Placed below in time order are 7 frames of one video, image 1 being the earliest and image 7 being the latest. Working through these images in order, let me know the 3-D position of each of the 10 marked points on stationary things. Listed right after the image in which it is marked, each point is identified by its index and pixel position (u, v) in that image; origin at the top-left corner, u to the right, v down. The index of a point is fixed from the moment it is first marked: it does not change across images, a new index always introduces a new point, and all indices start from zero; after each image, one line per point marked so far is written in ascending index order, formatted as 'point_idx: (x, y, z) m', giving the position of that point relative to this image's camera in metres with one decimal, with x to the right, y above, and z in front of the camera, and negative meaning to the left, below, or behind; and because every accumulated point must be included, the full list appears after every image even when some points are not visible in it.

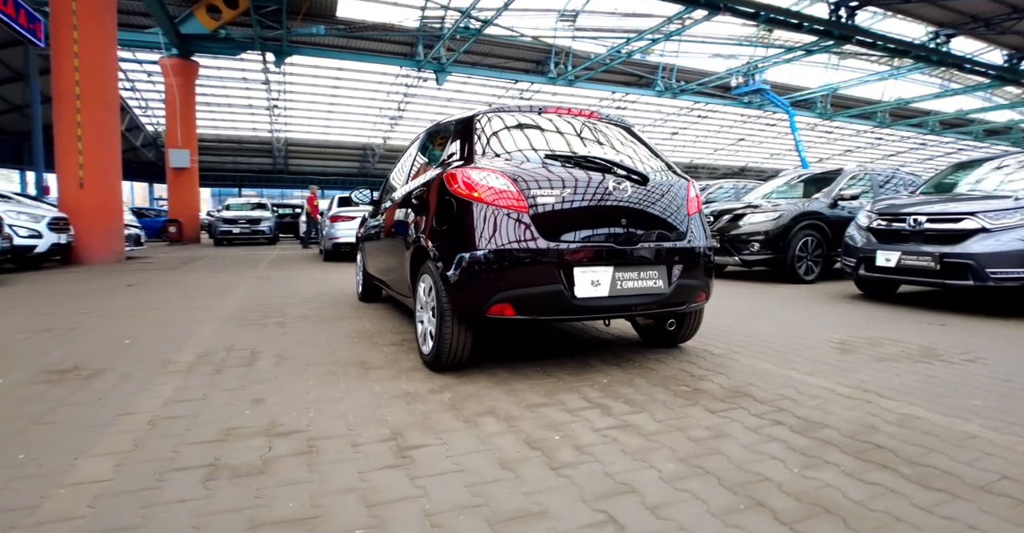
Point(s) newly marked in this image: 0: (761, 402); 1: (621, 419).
0: (+1.3, -0.7, +2.6) m
1: (+0.5, -0.7, +2.4) m
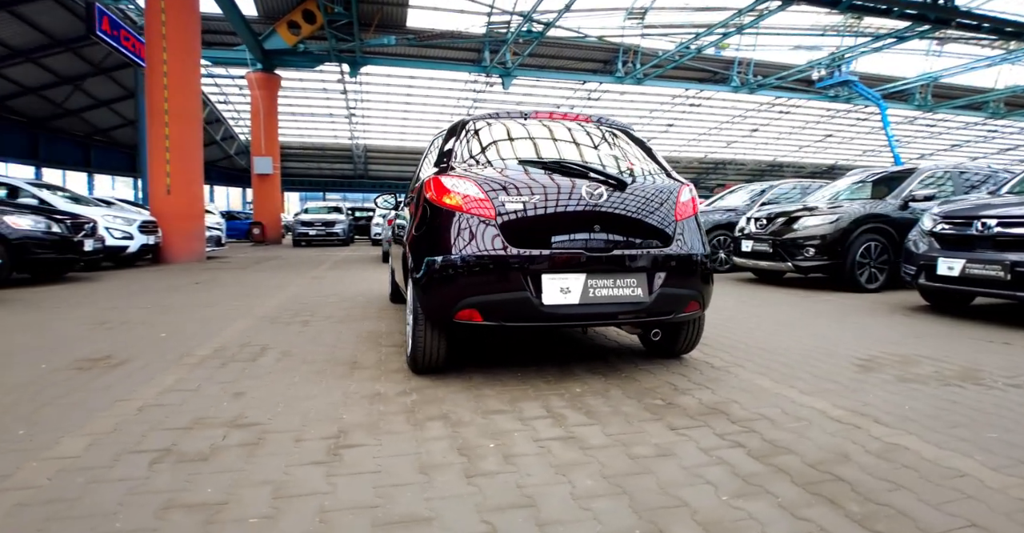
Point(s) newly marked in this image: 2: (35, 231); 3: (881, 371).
0: (+1.0, -0.7, +2.4) m
1: (+0.3, -0.7, +2.3) m
2: (-7.2, +0.5, +7.7) m
3: (+2.4, -0.7, +3.3) m
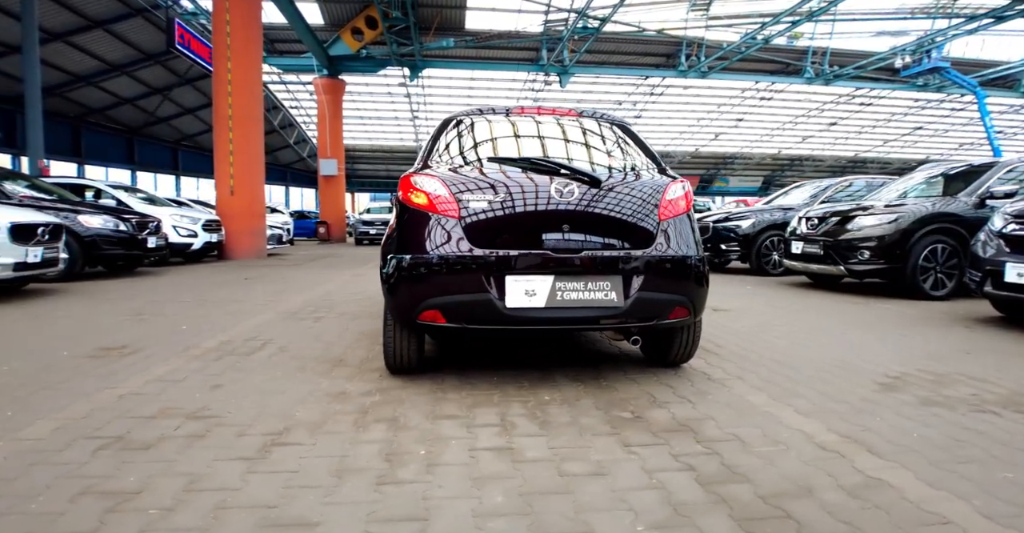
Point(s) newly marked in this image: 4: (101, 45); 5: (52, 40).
0: (+0.8, -0.7, +2.2) m
1: (0.0, -0.7, +2.2) m
2: (-6.8, +0.6, +8.4) m
3: (+2.2, -0.7, +2.9) m
4: (-15.8, +8.6, +19.6) m
5: (-16.6, +8.2, +18.4) m
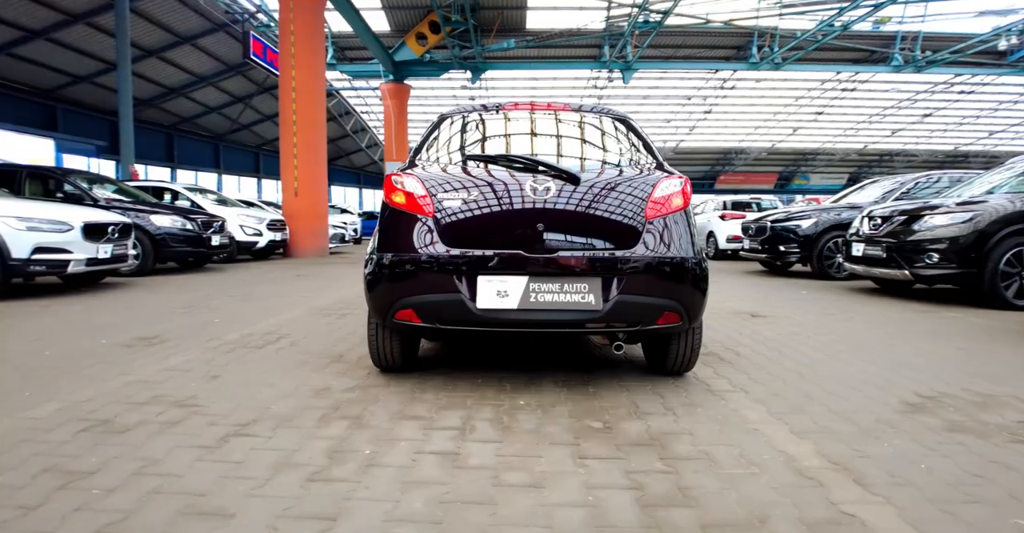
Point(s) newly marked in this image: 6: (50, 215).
0: (+0.6, -0.8, +2.0) m
1: (-0.2, -0.7, +2.1) m
2: (-6.1, +0.7, +9.2) m
3: (+2.1, -0.7, +2.5) m
4: (-13.5, +8.8, +21.4) m
5: (-14.5, +8.4, +20.3) m
6: (-5.3, +0.6, +5.9) m
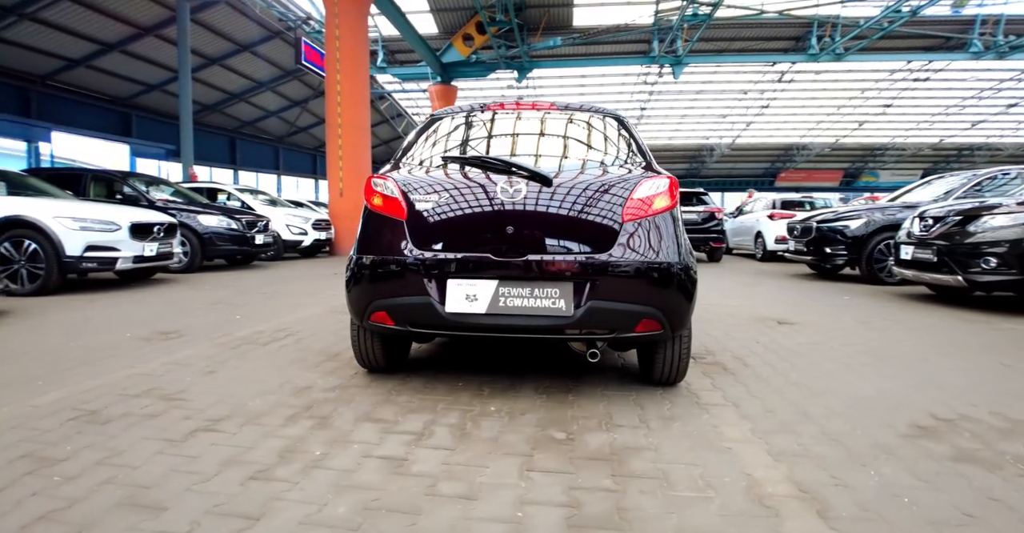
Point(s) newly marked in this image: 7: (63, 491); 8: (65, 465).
0: (+0.4, -0.8, +1.9) m
1: (-0.4, -0.8, +2.1) m
2: (-5.5, +0.7, +9.7) m
3: (+1.9, -0.8, +2.3) m
4: (-11.6, +8.9, +22.6) m
5: (-12.7, +8.5, +21.5) m
6: (-5.1, +0.6, +6.3) m
7: (-1.6, -0.8, +1.8) m
8: (-1.7, -0.8, +1.9) m
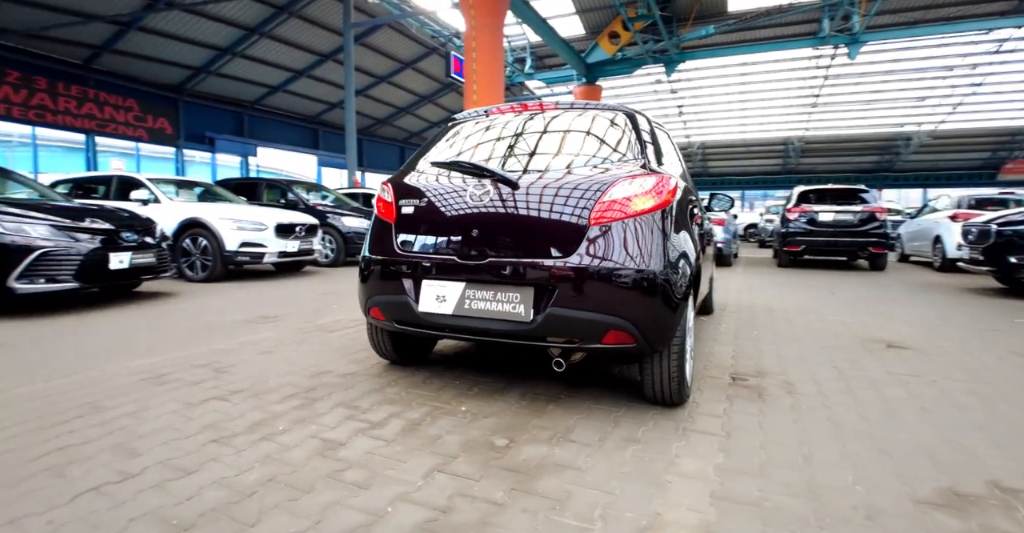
0: (0.0, -0.8, +1.9) m
1: (-0.7, -0.8, +2.2) m
2: (-3.3, +0.9, +11.0) m
3: (+1.6, -0.8, +1.8) m
4: (-5.1, +9.1, +25.1) m
5: (-6.5, +8.8, +24.4) m
6: (-3.9, +0.7, +7.7) m
7: (-1.9, -0.7, +2.3) m
8: (-2.0, -0.7, +2.5) m
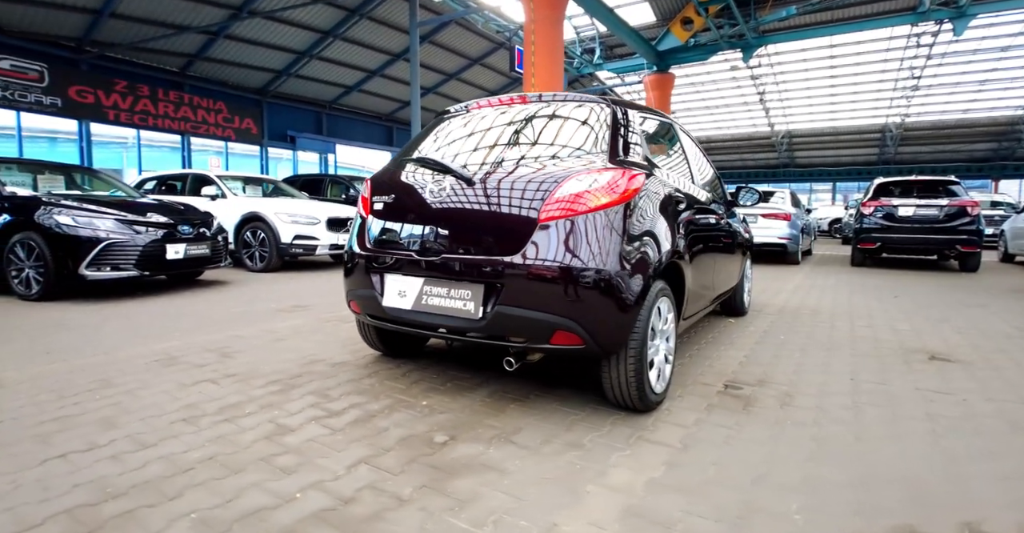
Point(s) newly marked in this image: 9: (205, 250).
0: (-0.3, -0.8, +1.9) m
1: (-1.0, -0.7, +2.4) m
2: (-2.3, +1.0, +11.4) m
3: (+1.3, -0.9, +1.5) m
4: (-1.9, +9.5, +25.5) m
5: (-3.3, +9.2, +25.0) m
6: (-3.3, +0.9, +8.1) m
7: (-2.1, -0.7, +2.6) m
8: (-2.2, -0.7, +2.8) m
9: (-3.7, +0.2, +6.1) m
